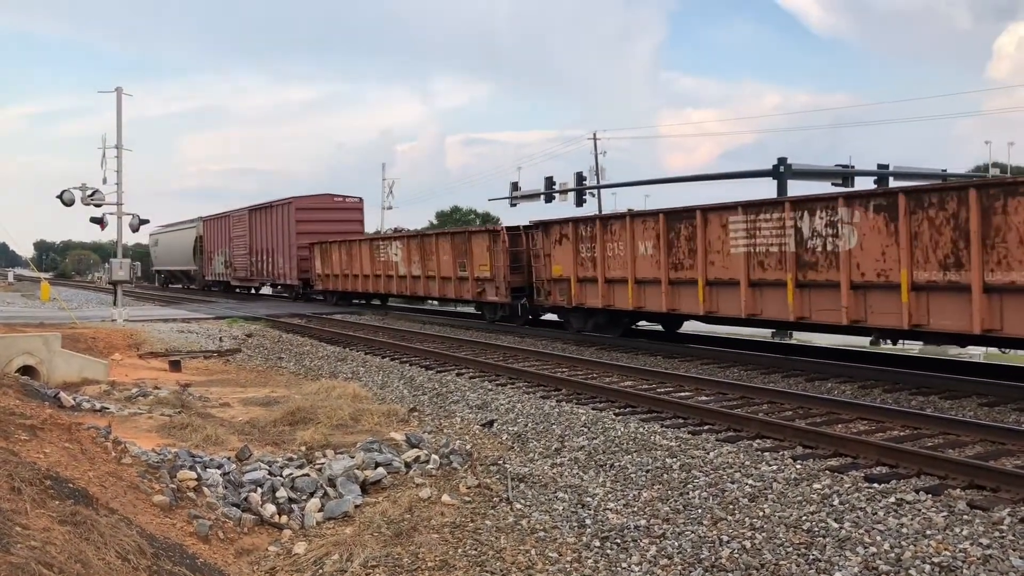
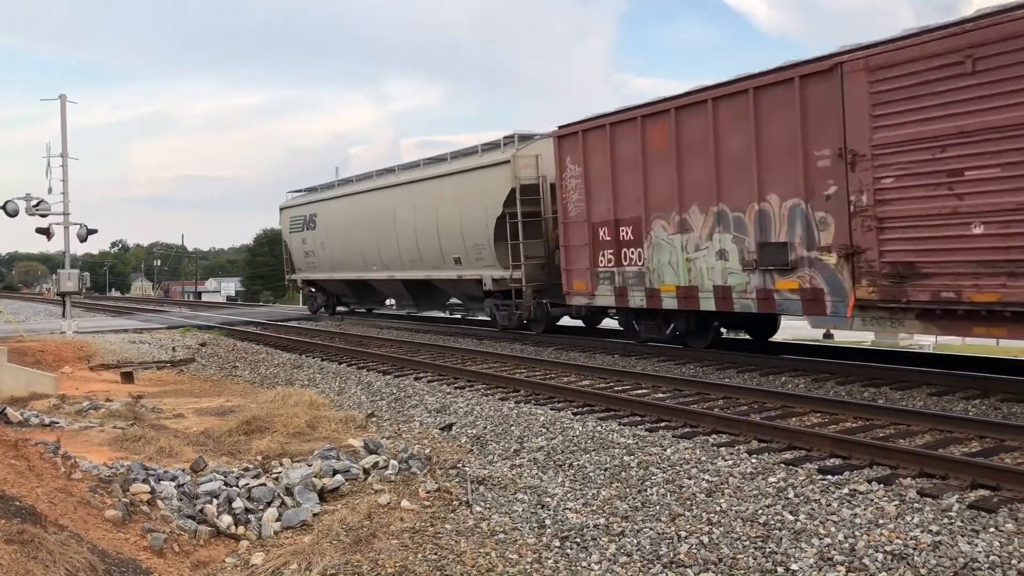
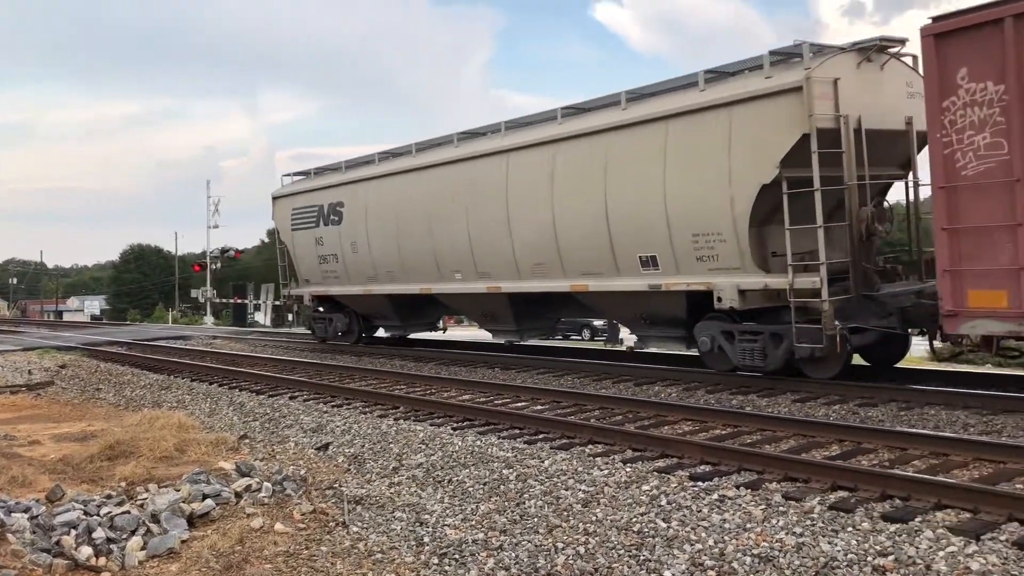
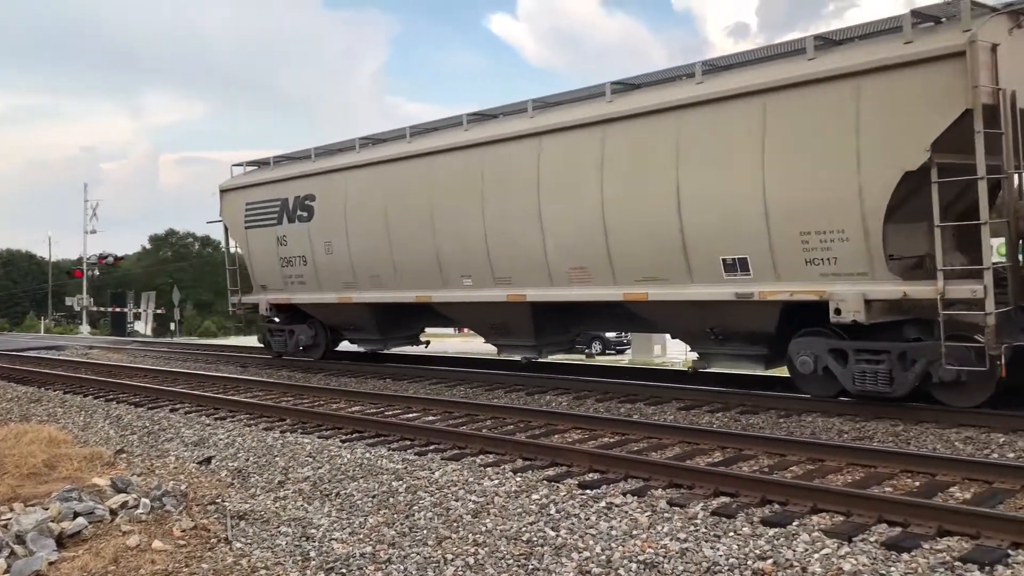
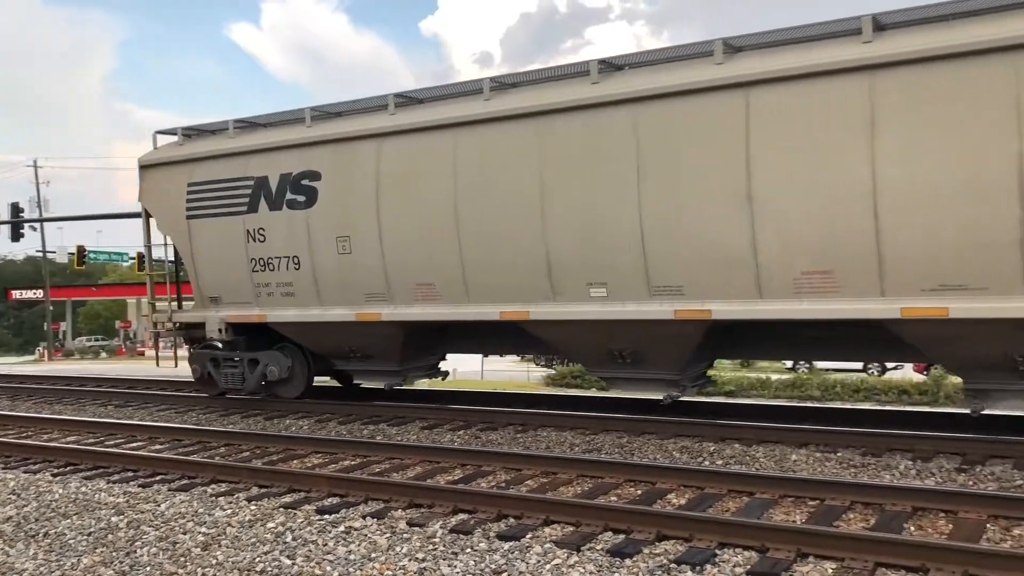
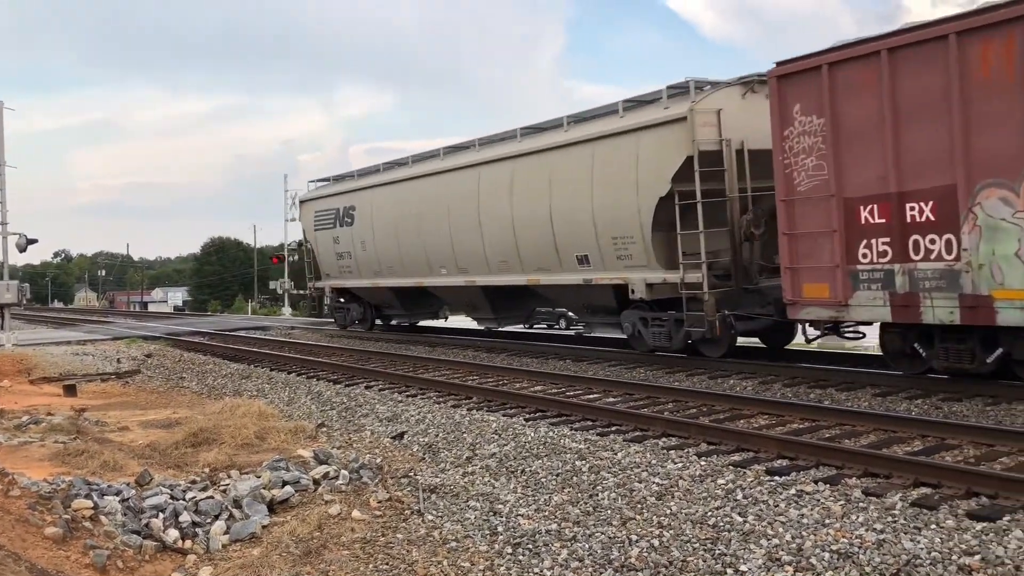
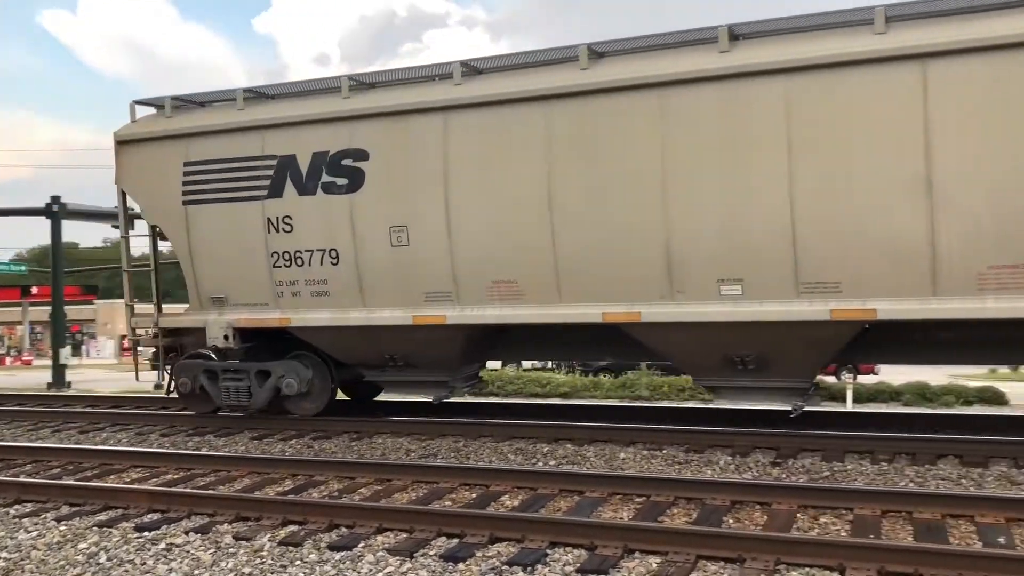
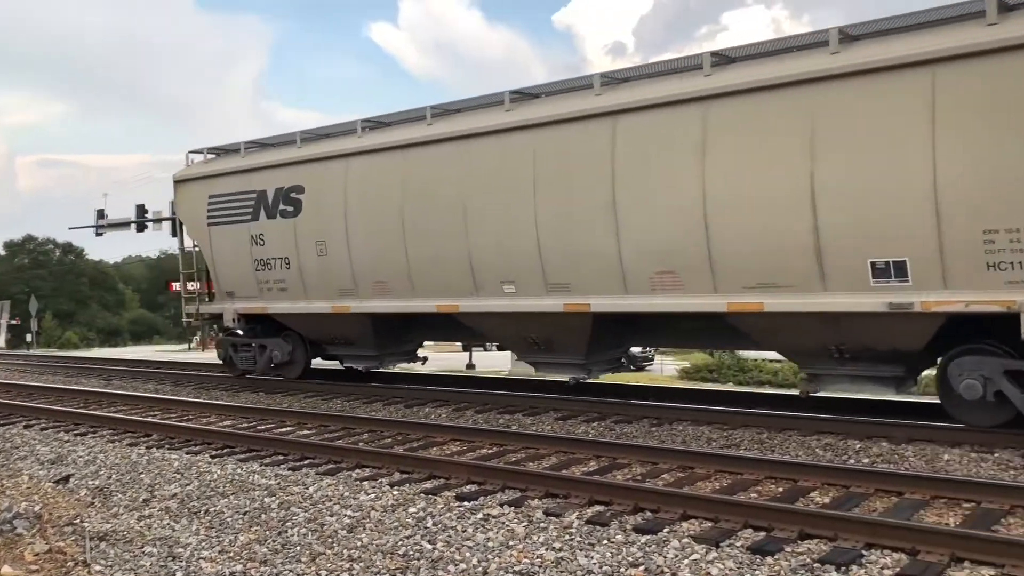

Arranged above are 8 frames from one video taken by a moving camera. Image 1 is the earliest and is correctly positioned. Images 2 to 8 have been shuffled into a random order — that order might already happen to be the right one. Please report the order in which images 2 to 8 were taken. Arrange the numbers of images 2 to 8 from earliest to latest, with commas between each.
2, 6, 3, 4, 8, 5, 7
